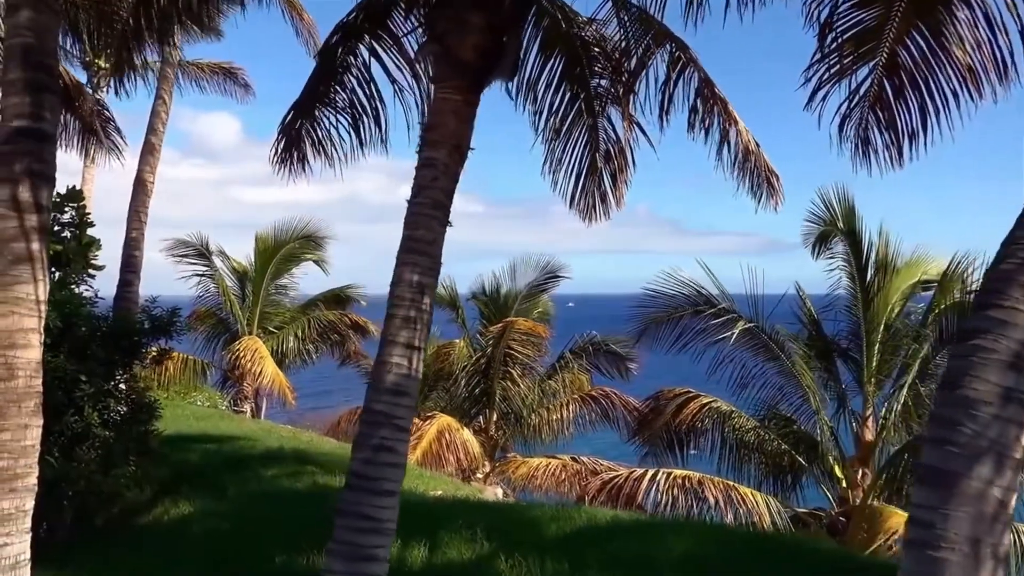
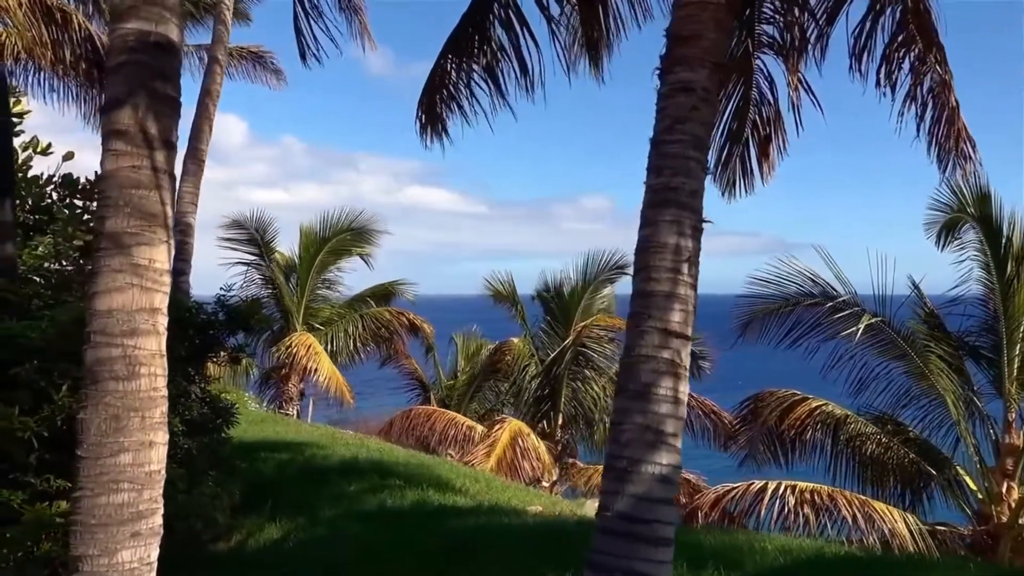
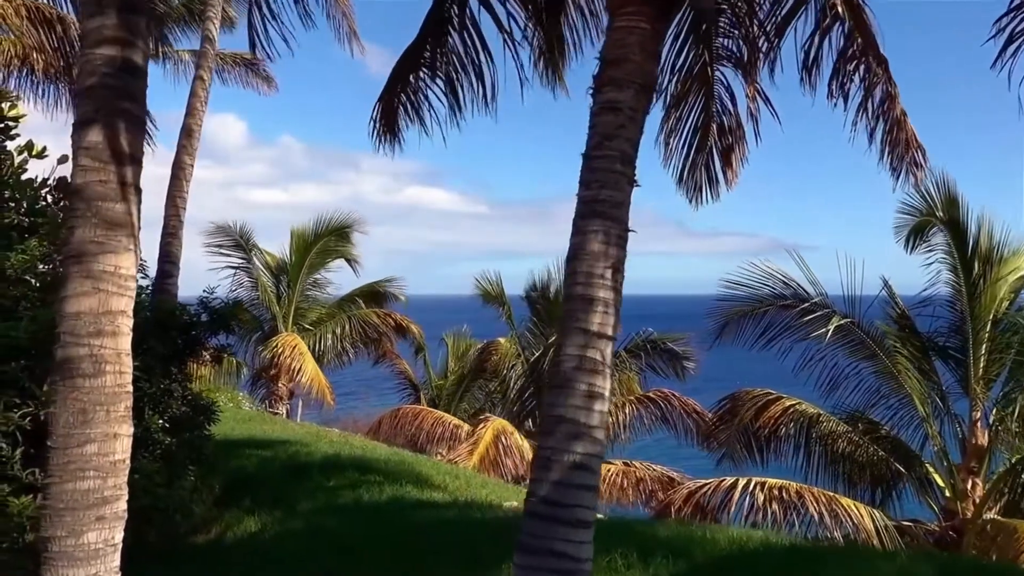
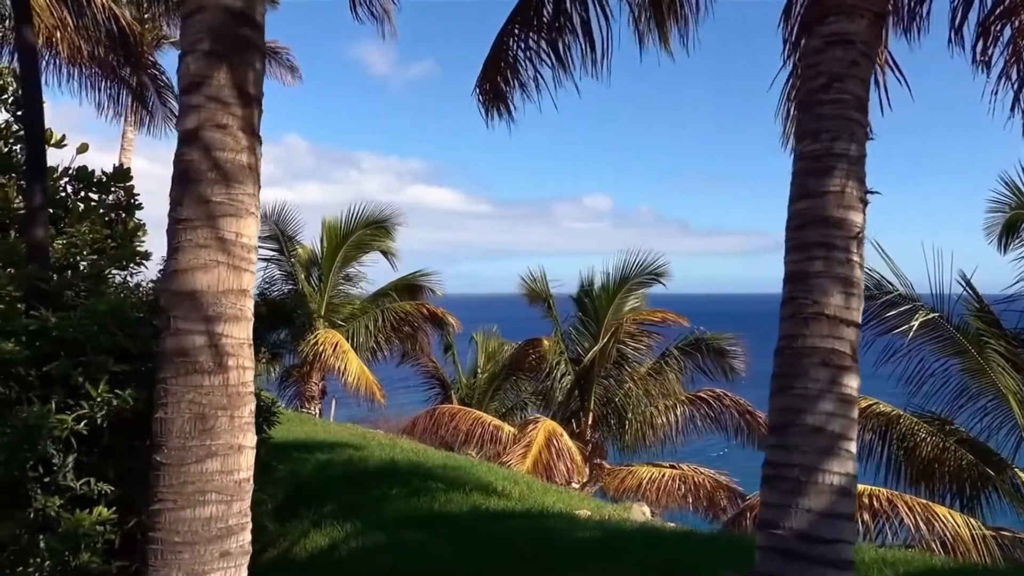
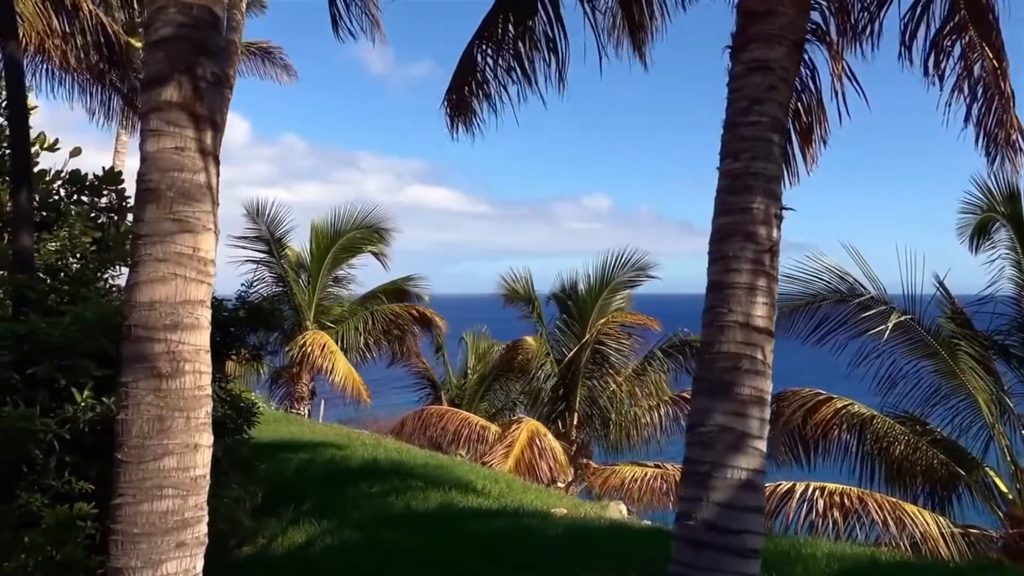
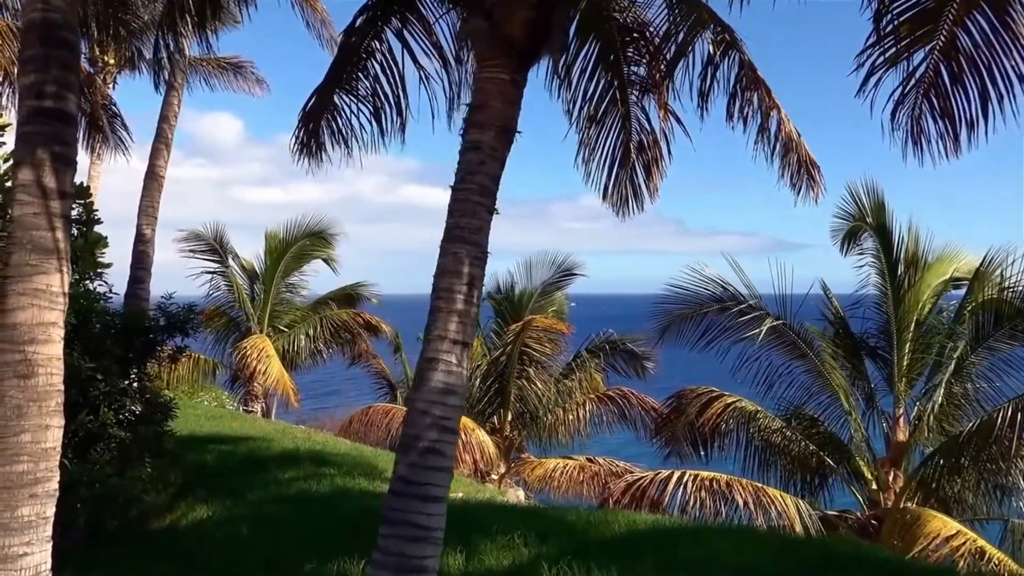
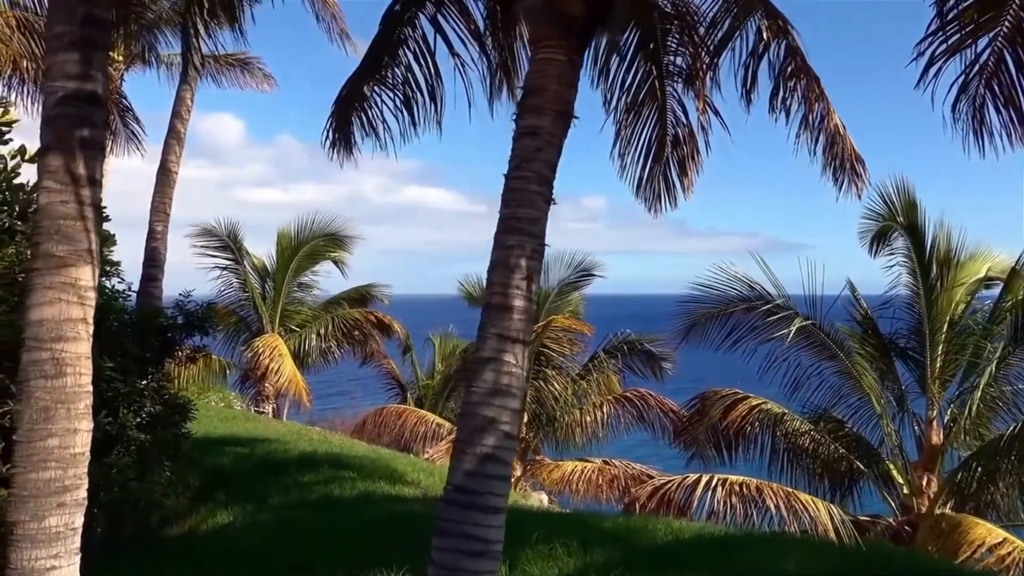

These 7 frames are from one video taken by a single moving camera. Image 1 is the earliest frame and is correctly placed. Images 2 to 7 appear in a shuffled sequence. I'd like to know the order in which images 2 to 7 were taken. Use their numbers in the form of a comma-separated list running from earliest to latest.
6, 7, 3, 2, 5, 4
